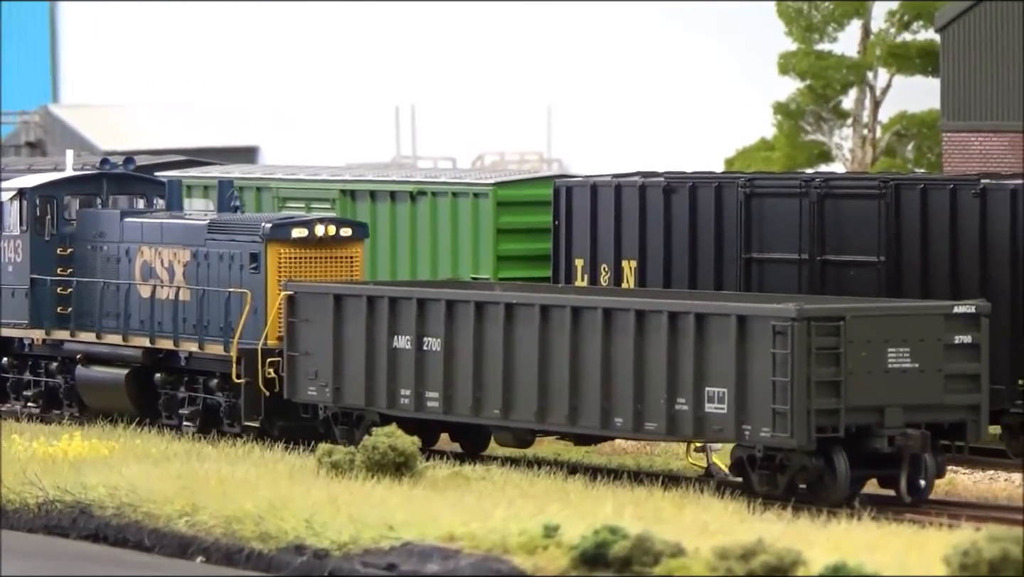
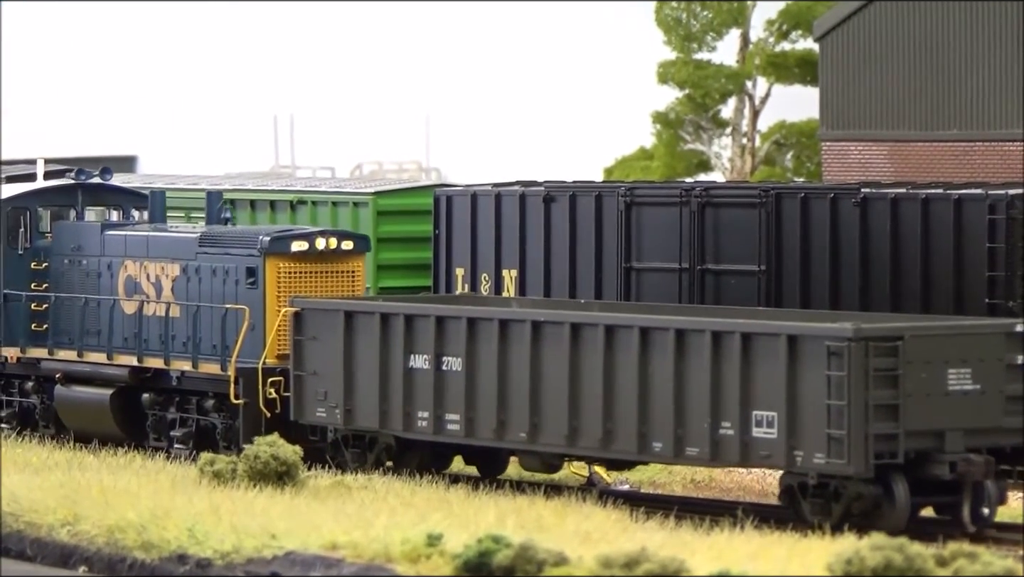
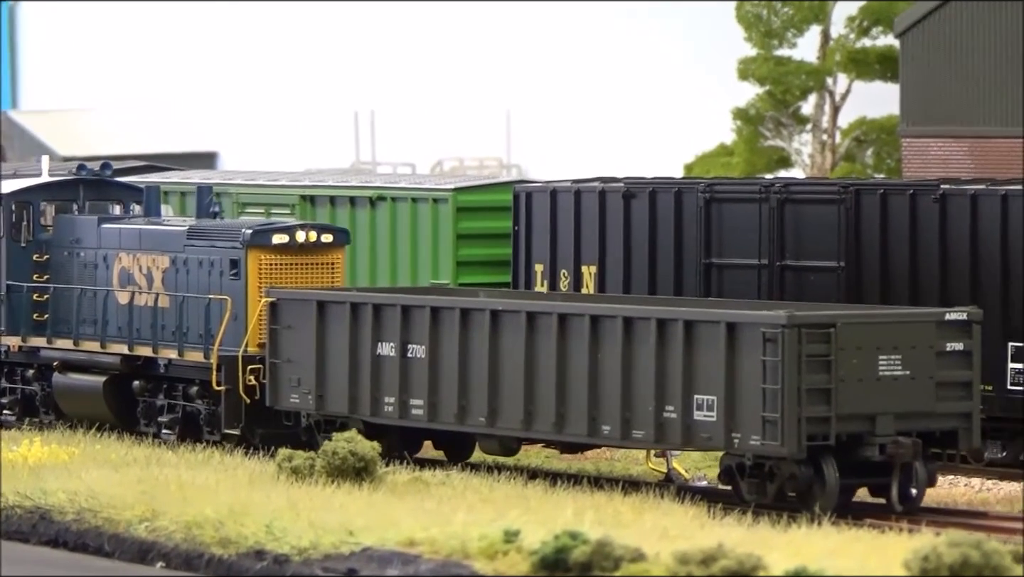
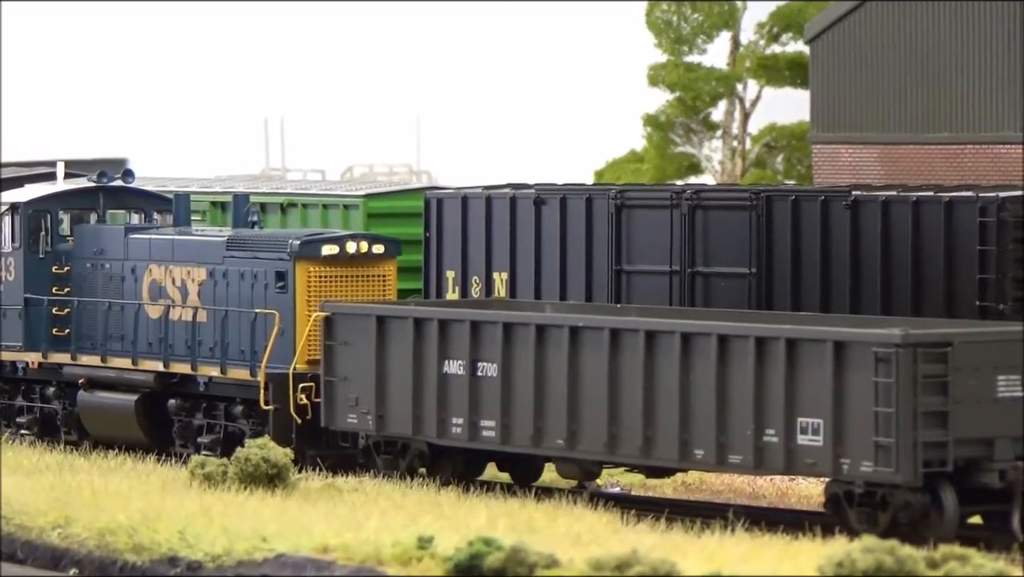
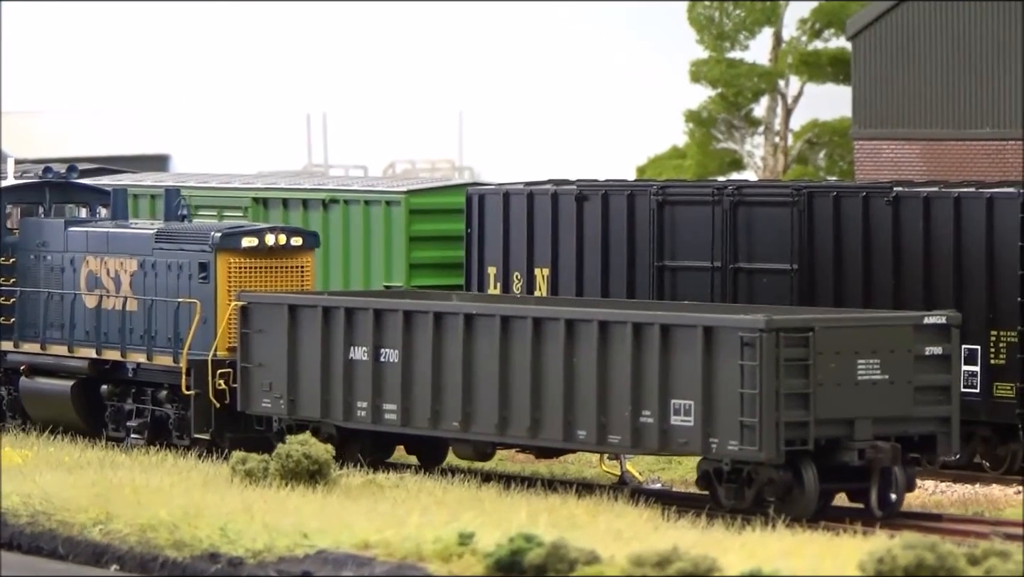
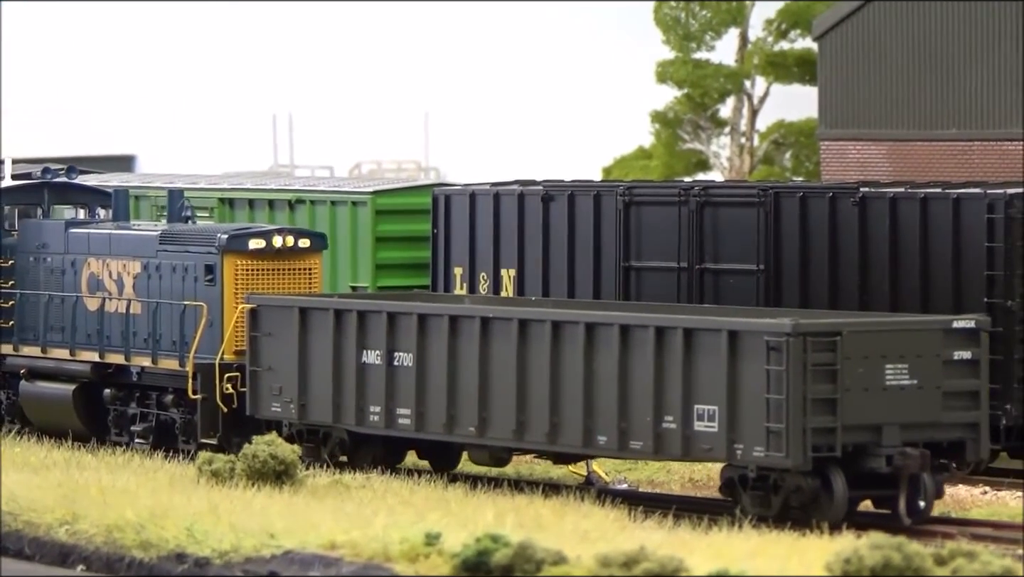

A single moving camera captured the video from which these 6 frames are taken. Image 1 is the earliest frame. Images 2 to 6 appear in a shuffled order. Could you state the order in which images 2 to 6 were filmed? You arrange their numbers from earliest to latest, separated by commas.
3, 5, 6, 2, 4
